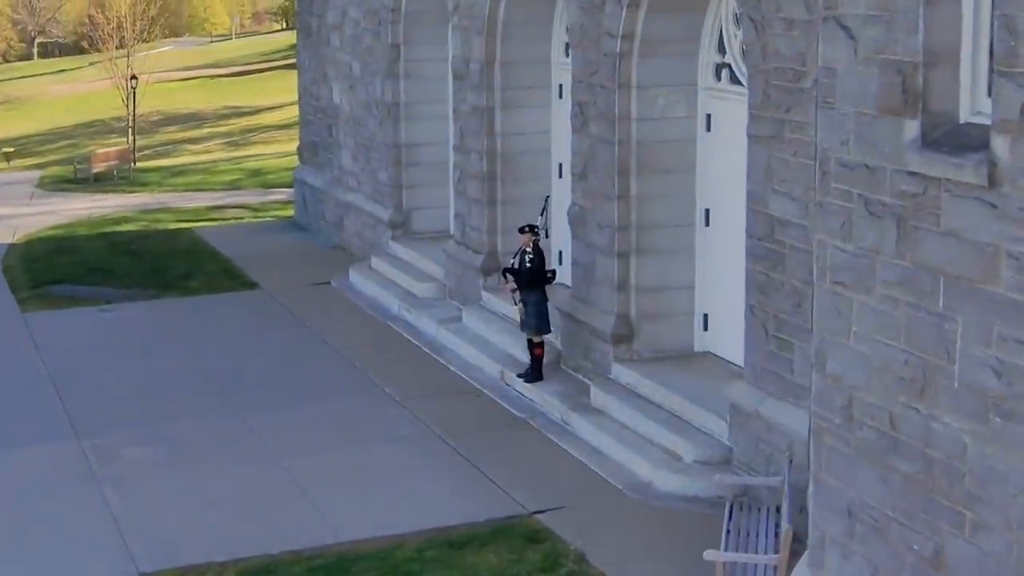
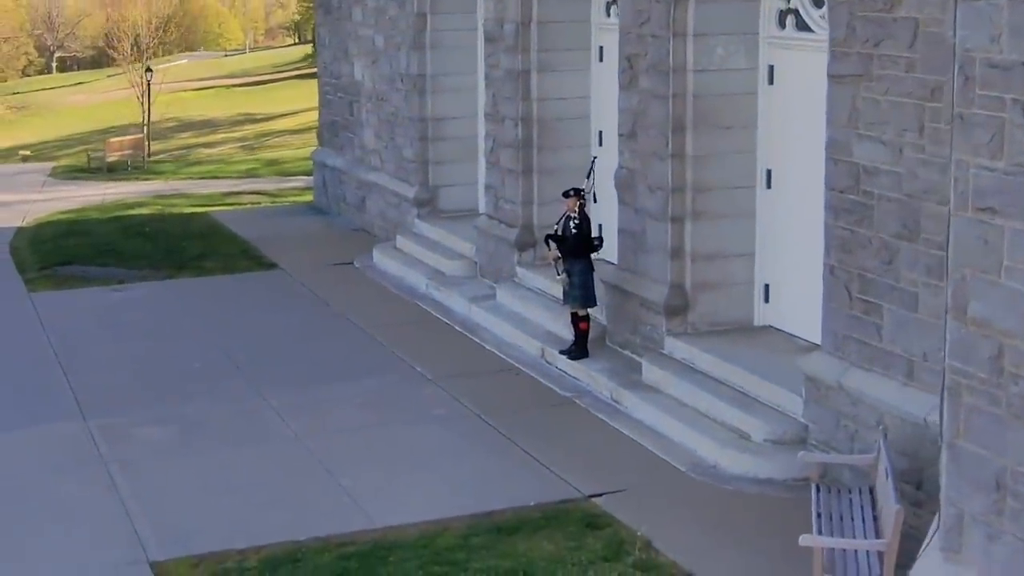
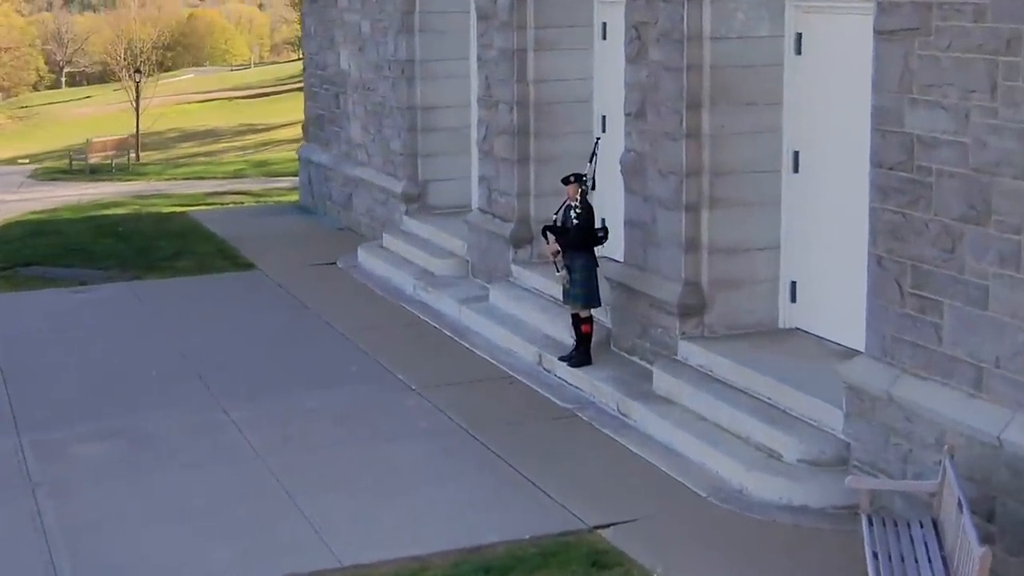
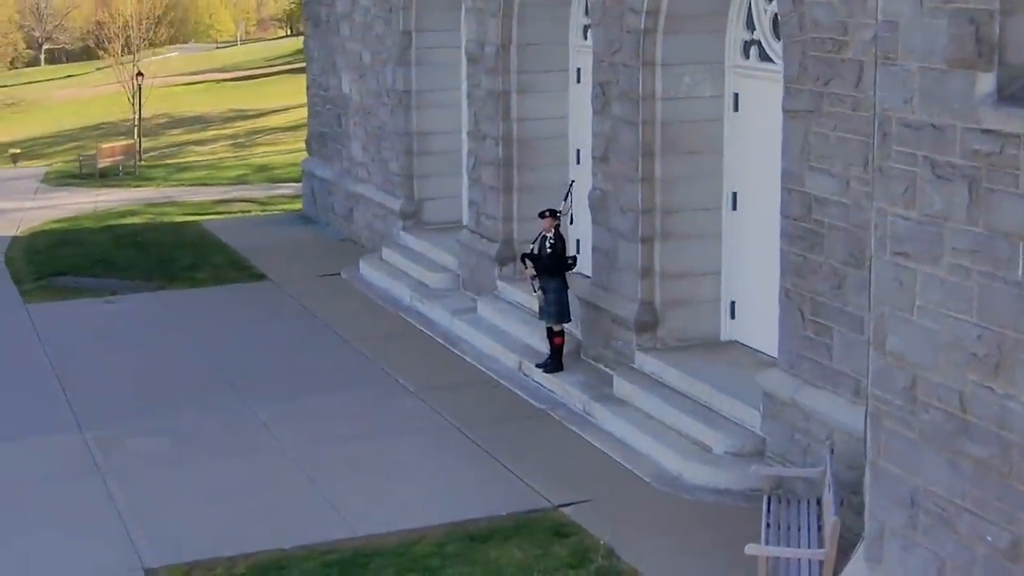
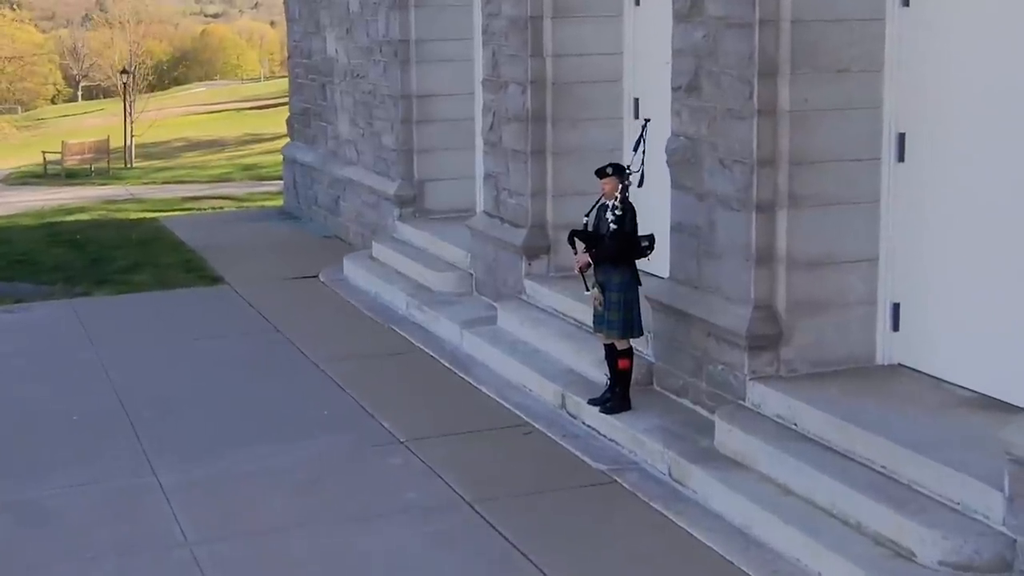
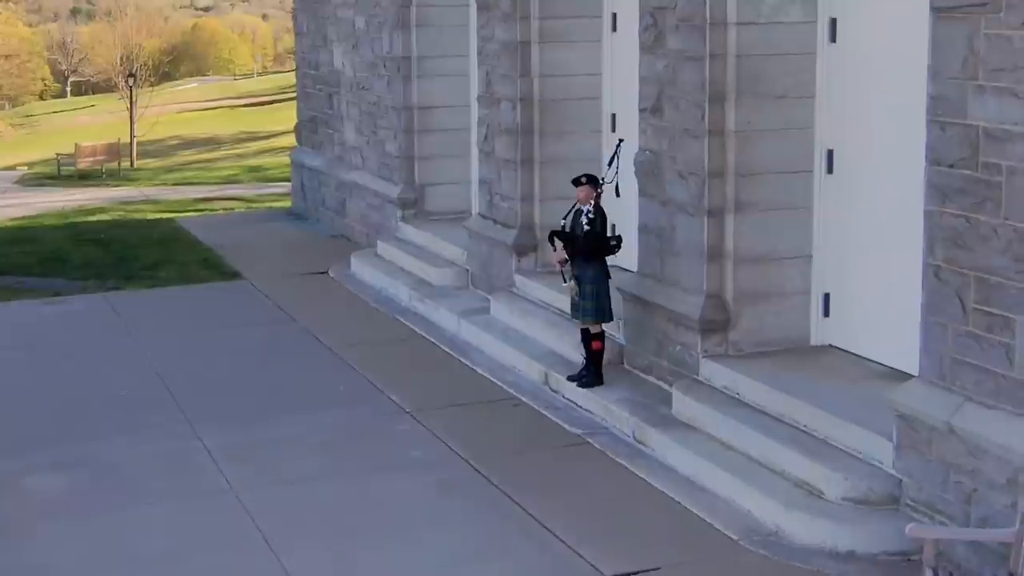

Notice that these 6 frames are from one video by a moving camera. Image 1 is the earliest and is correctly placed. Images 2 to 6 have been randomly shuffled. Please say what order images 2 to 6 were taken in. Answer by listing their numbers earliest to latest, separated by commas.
4, 2, 3, 6, 5
